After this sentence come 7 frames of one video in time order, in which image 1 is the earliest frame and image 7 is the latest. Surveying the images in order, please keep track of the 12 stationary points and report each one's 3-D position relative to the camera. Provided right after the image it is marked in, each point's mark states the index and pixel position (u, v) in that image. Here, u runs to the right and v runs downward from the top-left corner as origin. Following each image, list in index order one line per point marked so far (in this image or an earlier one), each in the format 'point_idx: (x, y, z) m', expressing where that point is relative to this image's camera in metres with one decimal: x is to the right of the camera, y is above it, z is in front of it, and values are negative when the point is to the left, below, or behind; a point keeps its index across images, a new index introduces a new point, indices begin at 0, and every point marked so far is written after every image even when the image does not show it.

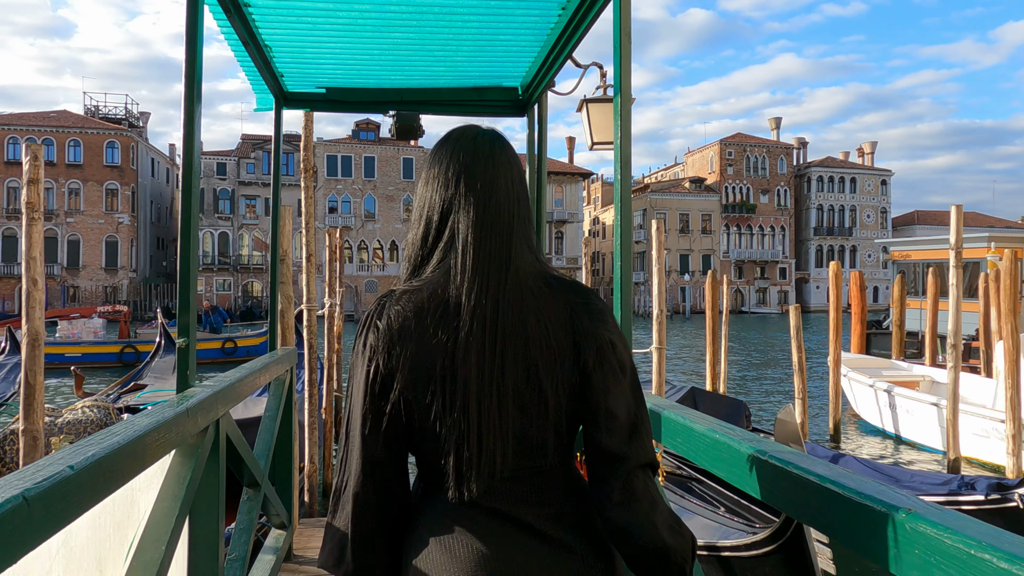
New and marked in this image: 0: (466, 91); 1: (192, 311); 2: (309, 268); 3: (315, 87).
0: (-0.3, +1.2, +4.3) m
1: (-1.0, -0.1, +2.2) m
2: (-2.0, +0.2, +6.6) m
3: (-1.2, +1.2, +4.1) m
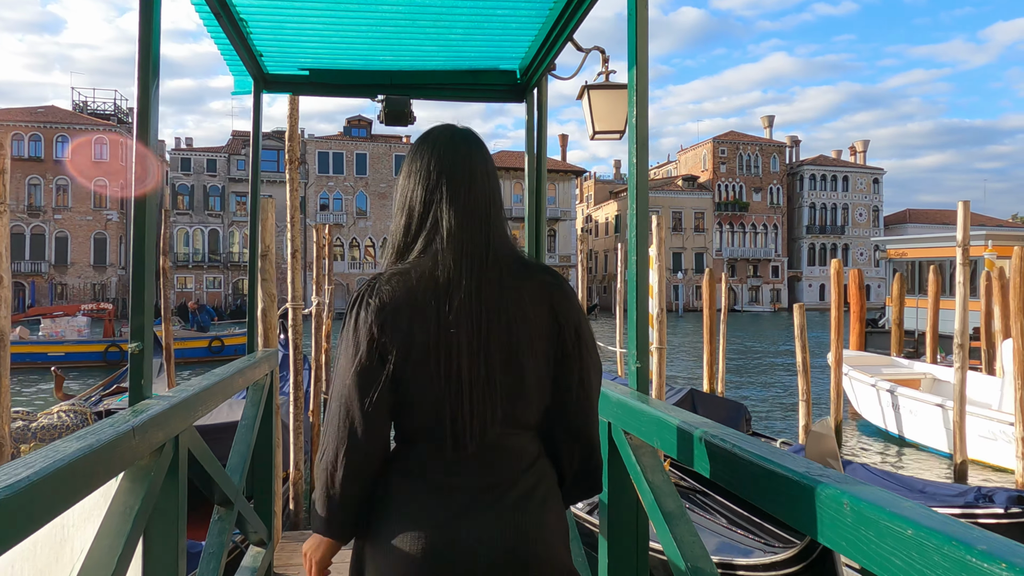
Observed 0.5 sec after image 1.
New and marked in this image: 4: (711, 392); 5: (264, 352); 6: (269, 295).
0: (-0.3, +1.2, +4.0) m
1: (-1.0, -0.1, +1.9) m
2: (-2.0, +0.2, +6.3) m
3: (-1.2, +1.2, +3.8) m
4: (+3.7, -1.9, +12.9) m
5: (-1.3, -0.3, +3.6) m
6: (-1.7, -0.1, +4.7) m
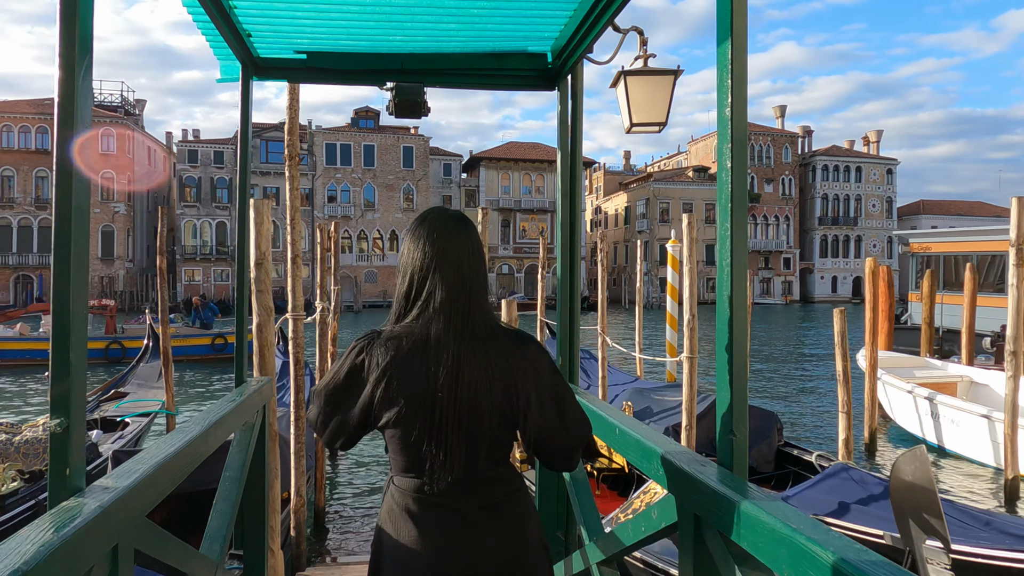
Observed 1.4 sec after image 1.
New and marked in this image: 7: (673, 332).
0: (-0.2, +1.1, +3.4) m
1: (-0.9, -0.2, +1.4) m
2: (-1.8, +0.2, +5.8) m
3: (-1.0, +1.1, +3.3) m
4: (+4.0, -1.9, +12.3) m
5: (-1.2, -0.4, +3.1) m
6: (-1.5, -0.1, +4.2) m
7: (+3.0, -0.8, +13.1) m
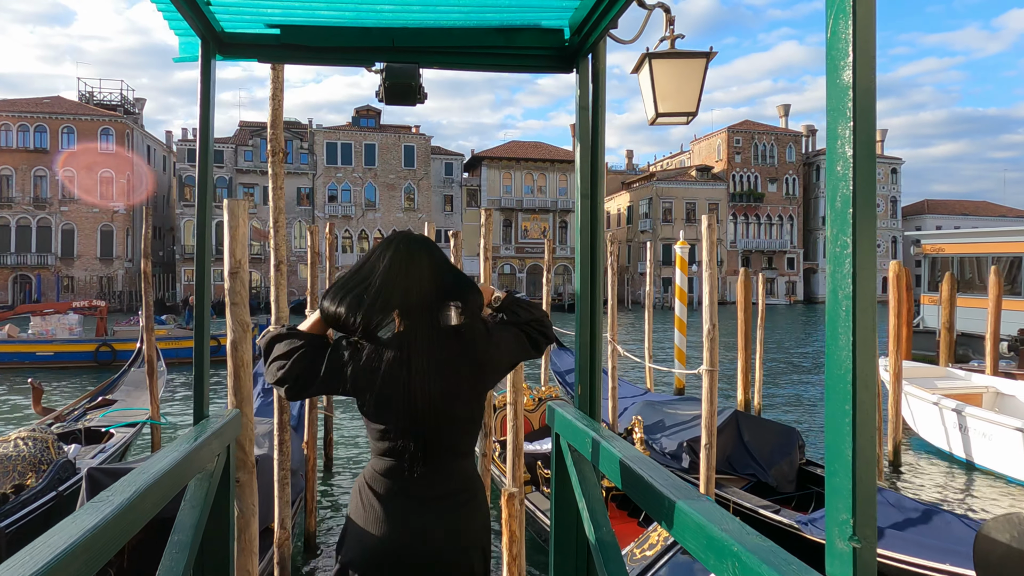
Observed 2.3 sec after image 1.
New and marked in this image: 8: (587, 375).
0: (-0.1, +1.1, +2.9) m
1: (-0.9, -0.2, +0.9) m
2: (-1.8, +0.1, +5.3) m
3: (-1.0, +1.1, +2.8) m
4: (+4.0, -2.0, +11.8) m
5: (-1.1, -0.5, +2.6) m
6: (-1.5, -0.2, +3.7) m
7: (+3.1, -0.9, +12.6) m
8: (+0.3, -0.4, +2.8) m
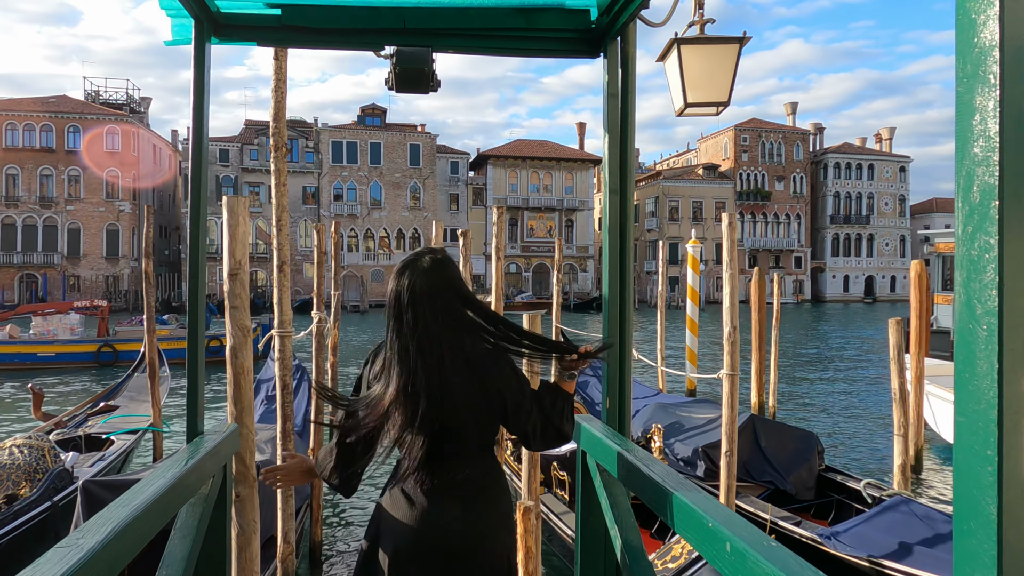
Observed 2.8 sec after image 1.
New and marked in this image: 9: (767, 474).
0: (0.0, +1.1, +2.7) m
1: (-0.8, -0.3, +0.7) m
2: (-1.7, +0.1, +5.1) m
3: (-0.9, +1.1, +2.6) m
4: (+4.2, -2.0, +11.6) m
5: (-1.0, -0.5, +2.4) m
6: (-1.4, -0.2, +3.5) m
7: (+3.3, -0.9, +12.4) m
8: (+0.4, -0.4, +2.6) m
9: (+2.6, -1.9, +7.1) m
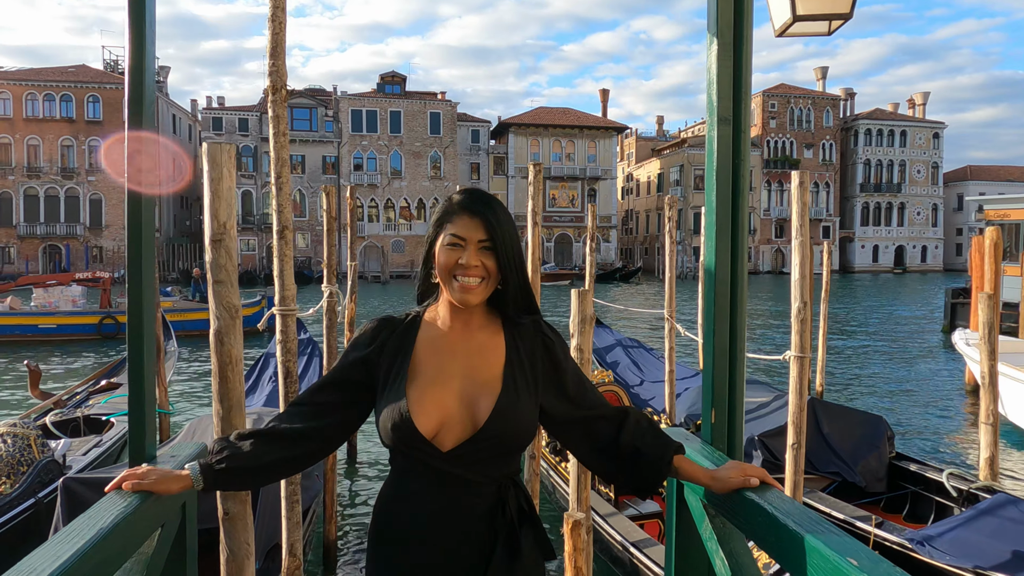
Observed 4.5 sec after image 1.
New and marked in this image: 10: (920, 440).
0: (+0.2, +1.2, +2.0) m
1: (-0.7, -0.3, 0.0) m
2: (-1.4, +0.3, +4.4) m
3: (-0.7, +1.1, +1.9) m
4: (+4.6, -1.5, +10.8) m
5: (-0.9, -0.4, +1.7) m
6: (-1.2, -0.1, +2.8) m
7: (+3.7, -0.4, +11.6) m
8: (+0.6, -0.3, +1.9) m
9: (+3.0, -1.6, +6.4) m
10: (+6.7, -2.5, +11.3) m
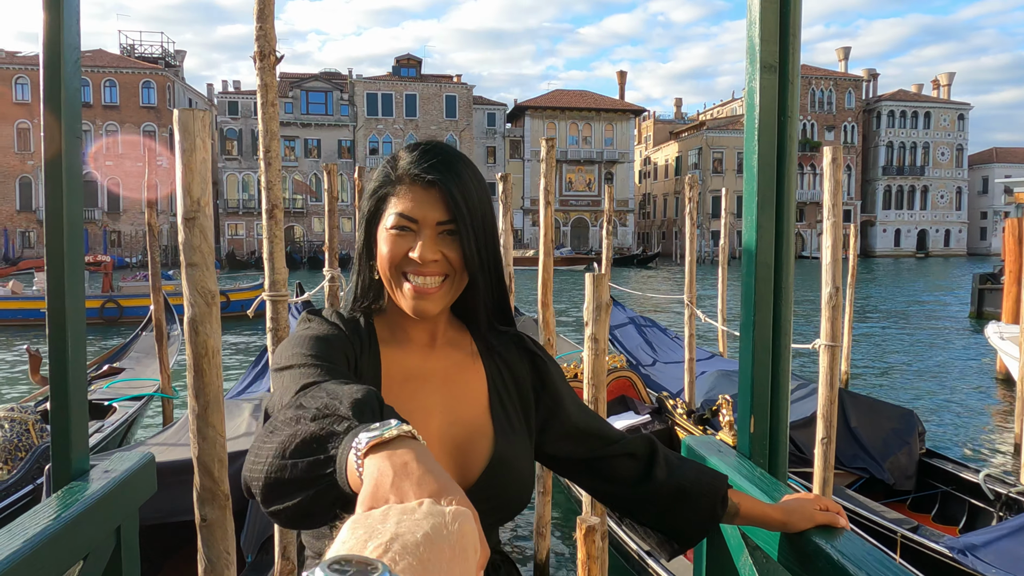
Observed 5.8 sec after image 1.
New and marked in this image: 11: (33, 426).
0: (+0.2, +1.2, +1.6) m
1: (-0.7, -0.3, -0.2) m
2: (-1.4, +0.4, +4.2) m
3: (-0.7, +1.2, +1.6) m
4: (+4.8, -1.3, +10.4) m
5: (-0.9, -0.4, +1.5) m
6: (-1.1, 0.0, +2.6) m
7: (+4.0, -0.1, +11.2) m
8: (+0.6, -0.3, +1.6) m
9: (+3.1, -1.5, +6.0) m
10: (+6.9, -2.3, +10.9) m
11: (-3.5, -1.0, +5.0) m
